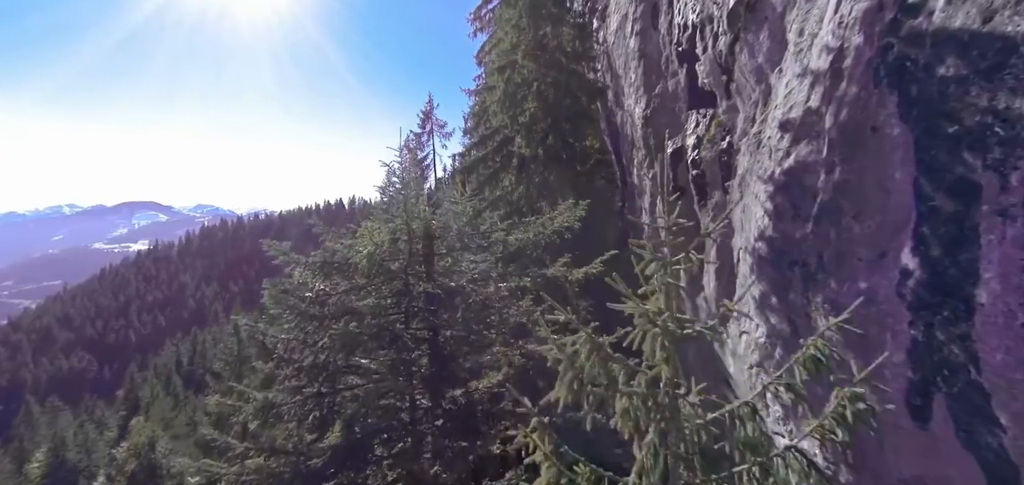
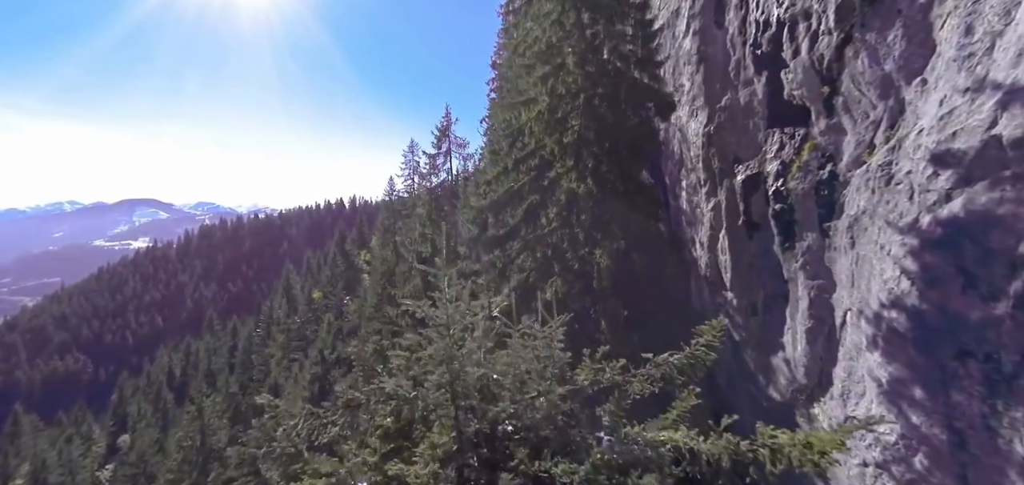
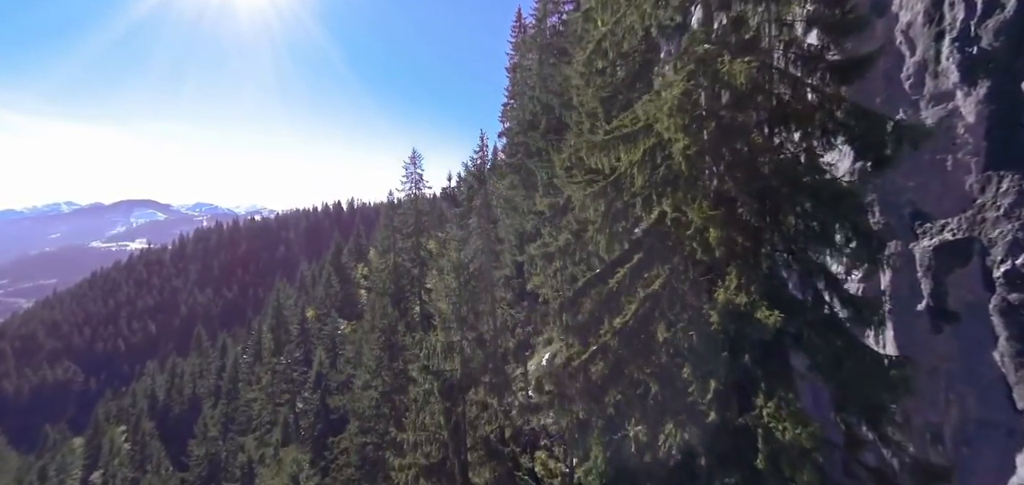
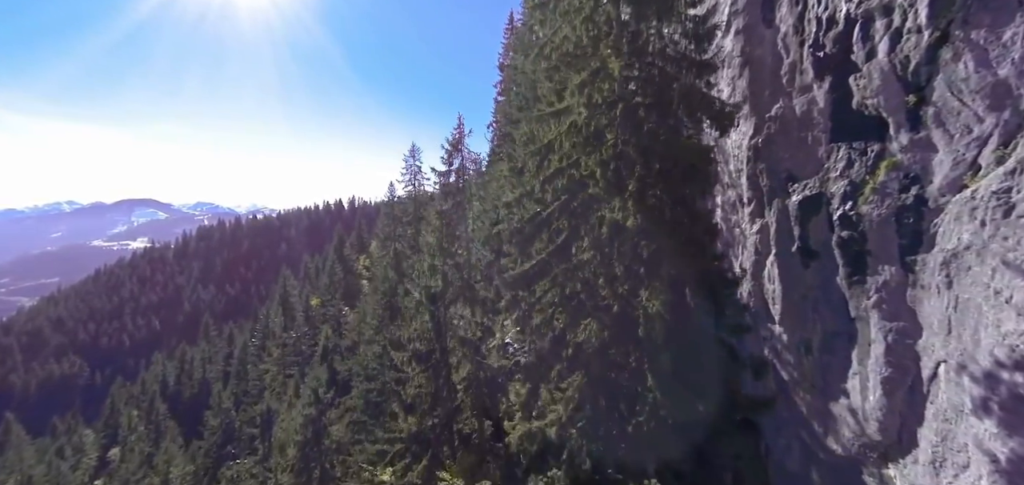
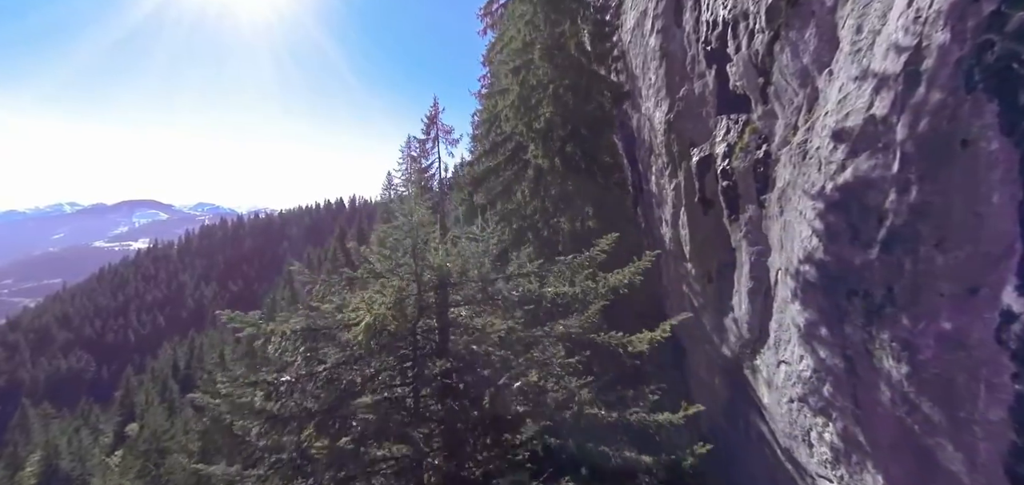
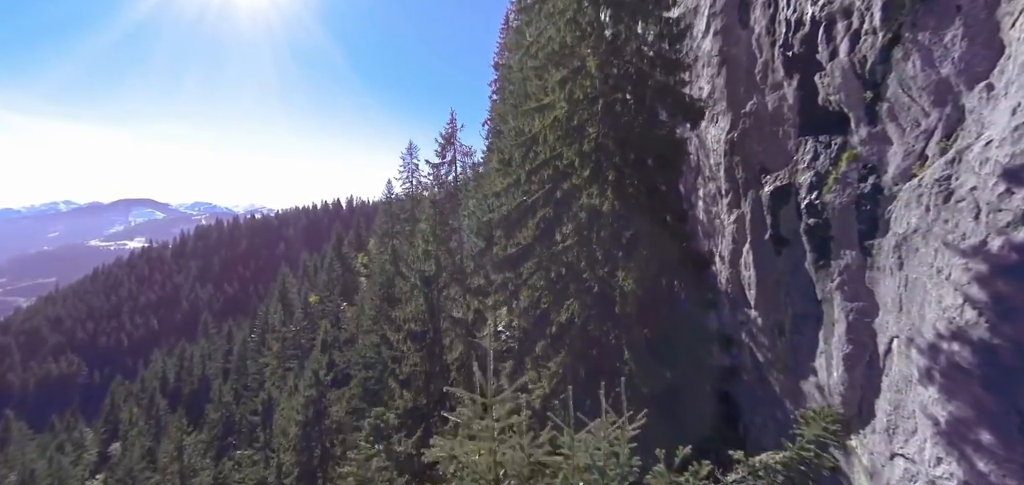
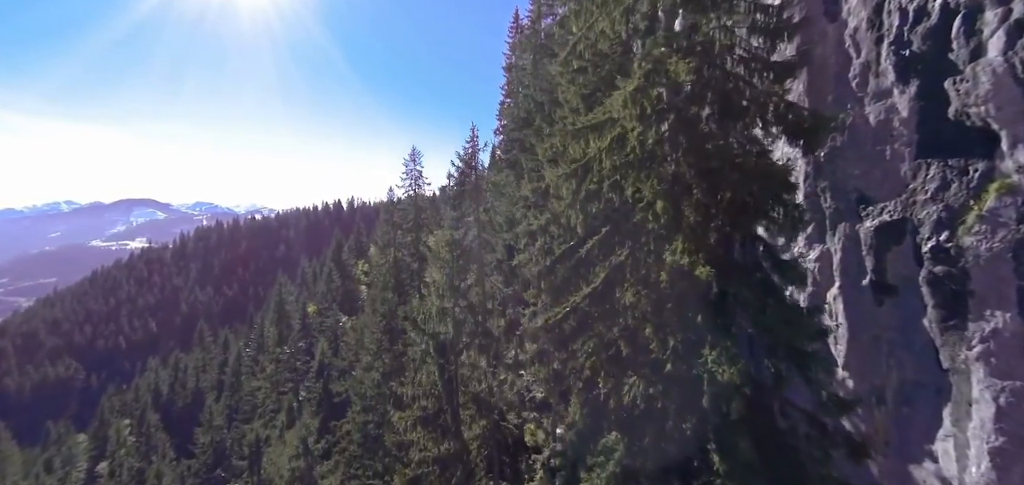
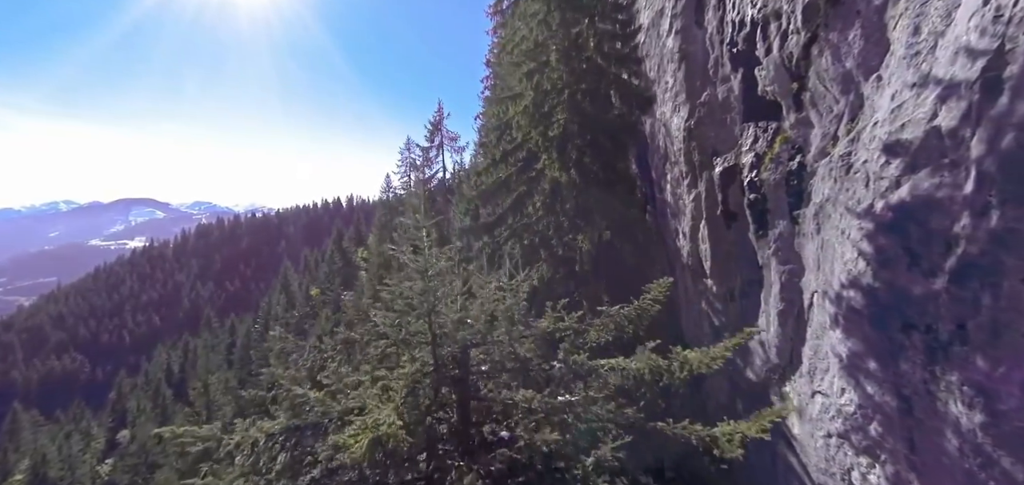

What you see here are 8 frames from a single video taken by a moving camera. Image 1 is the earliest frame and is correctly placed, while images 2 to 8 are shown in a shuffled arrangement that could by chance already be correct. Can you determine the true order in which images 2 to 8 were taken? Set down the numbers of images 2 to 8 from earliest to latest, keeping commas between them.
5, 8, 2, 6, 4, 7, 3
